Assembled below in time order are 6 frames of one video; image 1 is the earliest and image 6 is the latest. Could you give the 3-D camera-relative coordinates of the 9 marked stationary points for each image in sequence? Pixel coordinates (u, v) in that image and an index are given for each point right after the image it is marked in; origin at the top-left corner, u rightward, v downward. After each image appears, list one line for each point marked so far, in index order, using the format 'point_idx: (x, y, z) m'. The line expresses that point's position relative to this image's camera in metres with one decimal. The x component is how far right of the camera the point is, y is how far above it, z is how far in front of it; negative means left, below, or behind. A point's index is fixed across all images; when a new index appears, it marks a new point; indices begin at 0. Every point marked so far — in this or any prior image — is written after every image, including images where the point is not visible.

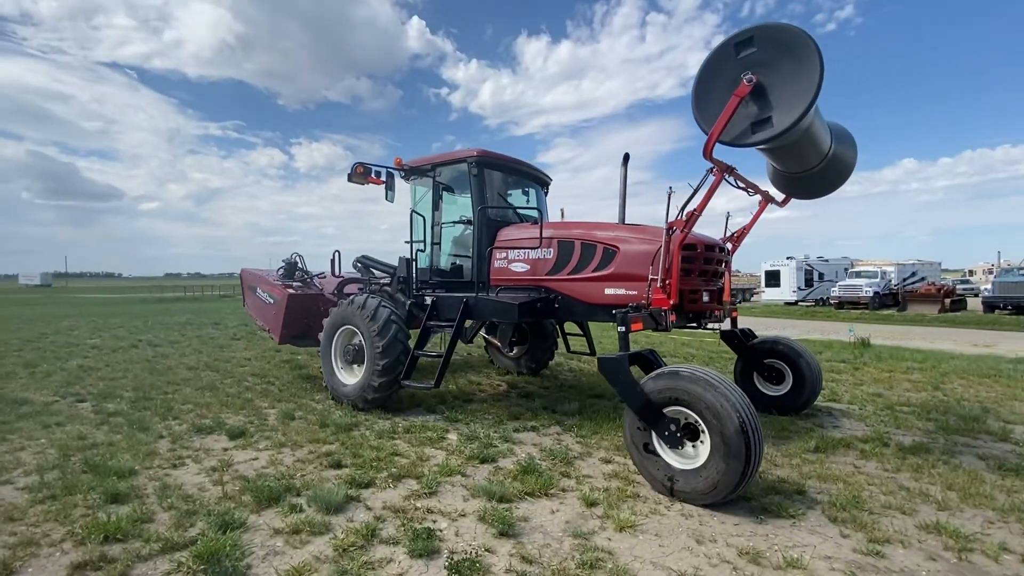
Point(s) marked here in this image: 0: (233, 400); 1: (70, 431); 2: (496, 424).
0: (-3.2, -1.3, +6.1) m
1: (-4.1, -1.3, +4.8) m
2: (-0.2, -1.3, +5.2) m
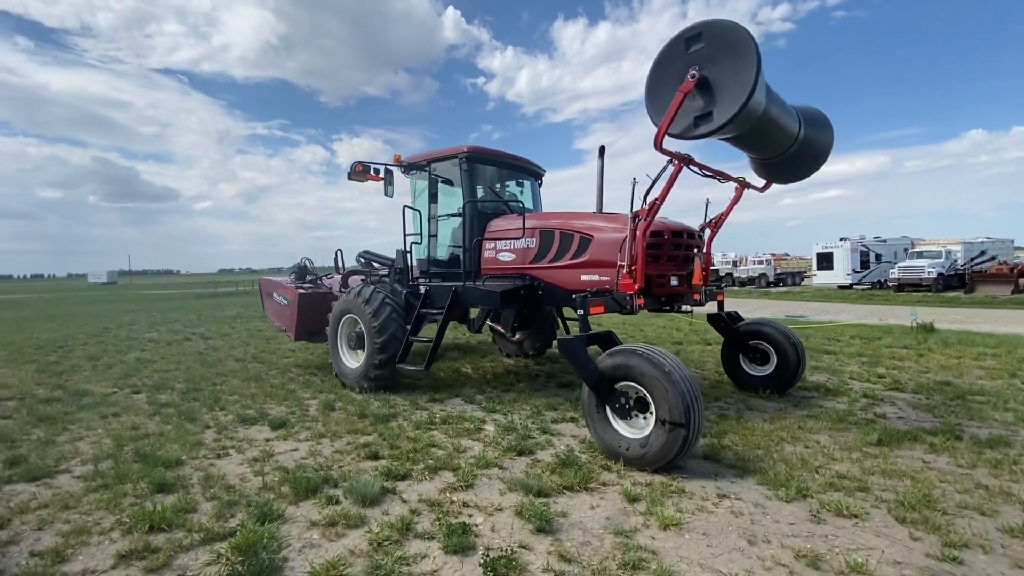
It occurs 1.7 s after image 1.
0: (-2.8, -1.2, +6.2) m
1: (-3.7, -1.3, +5.0) m
2: (+0.2, -1.2, +5.1) m
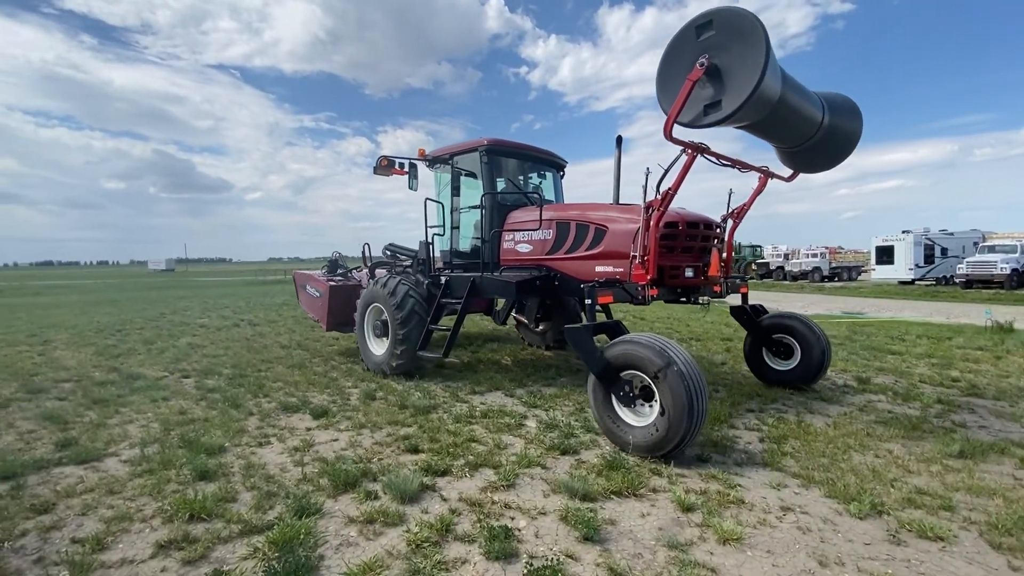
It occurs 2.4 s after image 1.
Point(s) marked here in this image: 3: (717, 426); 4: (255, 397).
0: (-2.3, -1.1, +6.3) m
1: (-3.3, -1.2, +5.1) m
2: (+0.6, -1.2, +4.9) m
3: (+1.8, -1.2, +4.6) m
4: (-2.7, -1.1, +5.4) m
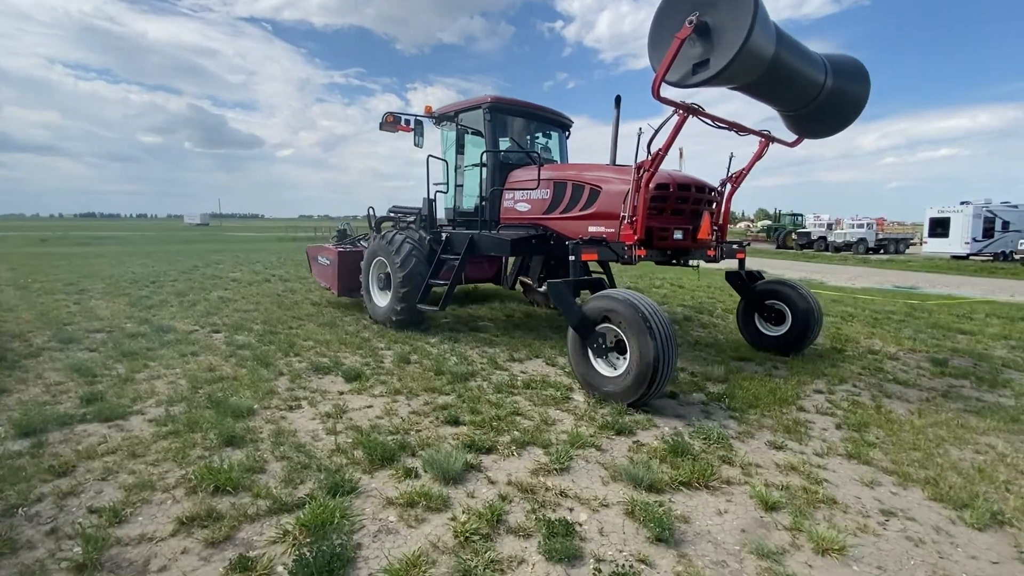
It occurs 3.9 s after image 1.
0: (-1.8, -0.6, +6.0) m
1: (-2.9, -0.7, +4.9) m
2: (+1.0, -0.8, +4.5) m
3: (+2.2, -1.0, +4.1) m
4: (-2.2, -0.7, +5.2) m
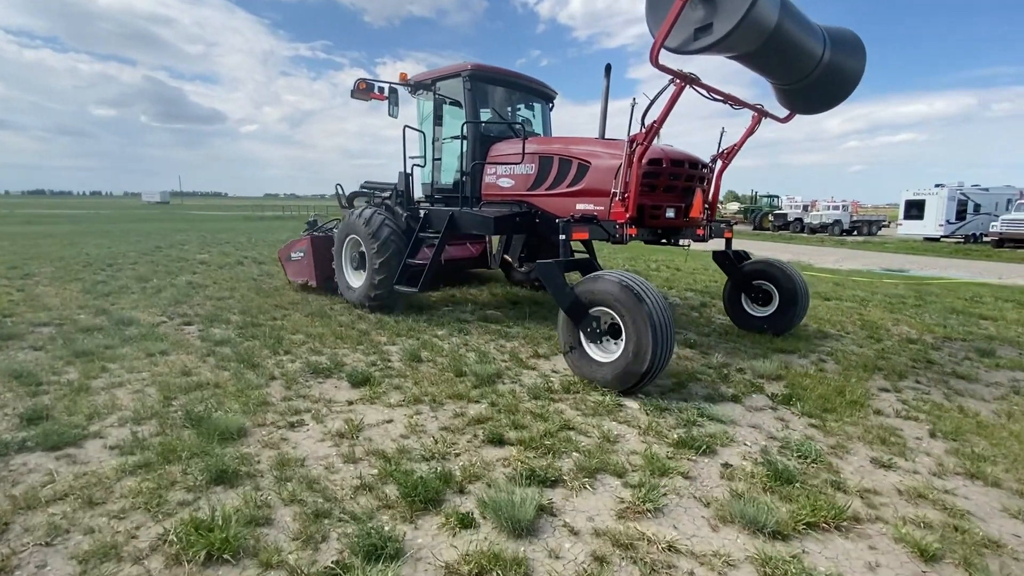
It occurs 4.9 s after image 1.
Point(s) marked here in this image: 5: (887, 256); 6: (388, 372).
0: (-1.7, -0.4, +5.3) m
1: (-2.7, -0.6, +4.1) m
2: (+1.2, -0.7, +3.9) m
3: (+2.4, -0.9, +3.6) m
4: (-2.0, -0.6, +4.4) m
5: (+13.8, +1.2, +19.3) m
6: (-1.0, -0.6, +4.0) m
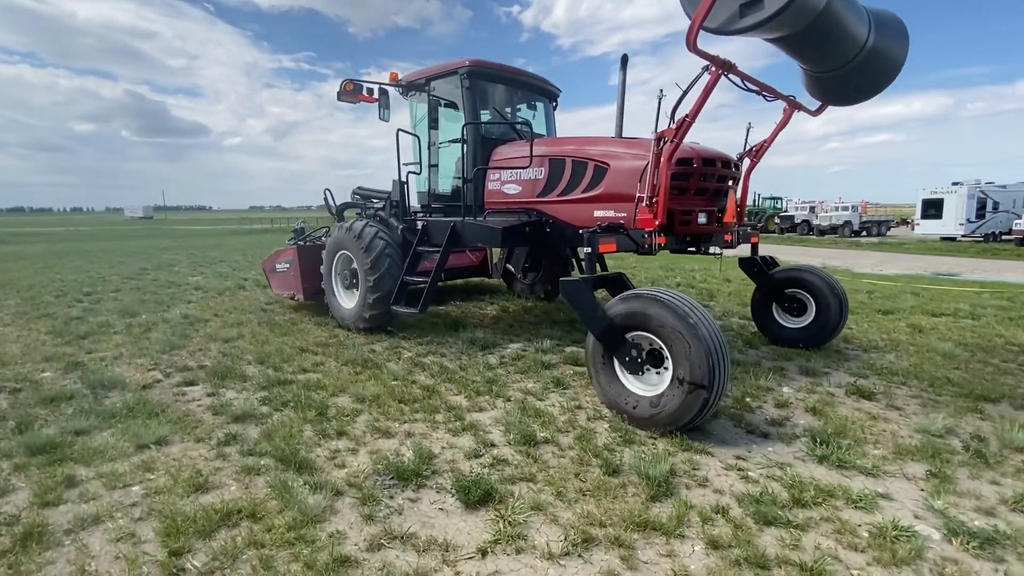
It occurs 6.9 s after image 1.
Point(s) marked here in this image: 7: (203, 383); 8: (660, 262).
0: (-0.8, -0.8, +3.9) m
1: (-1.7, -0.9, +2.8) m
2: (+2.2, -1.0, +2.6) m
3: (+3.4, -1.1, +2.4) m
4: (-1.1, -0.9, +3.1) m
5: (+14.3, +1.0, +18.3) m
6: (0.0, -0.9, +2.7) m
7: (-2.4, -0.7, +4.1) m
8: (+4.0, +0.7, +13.9) m
